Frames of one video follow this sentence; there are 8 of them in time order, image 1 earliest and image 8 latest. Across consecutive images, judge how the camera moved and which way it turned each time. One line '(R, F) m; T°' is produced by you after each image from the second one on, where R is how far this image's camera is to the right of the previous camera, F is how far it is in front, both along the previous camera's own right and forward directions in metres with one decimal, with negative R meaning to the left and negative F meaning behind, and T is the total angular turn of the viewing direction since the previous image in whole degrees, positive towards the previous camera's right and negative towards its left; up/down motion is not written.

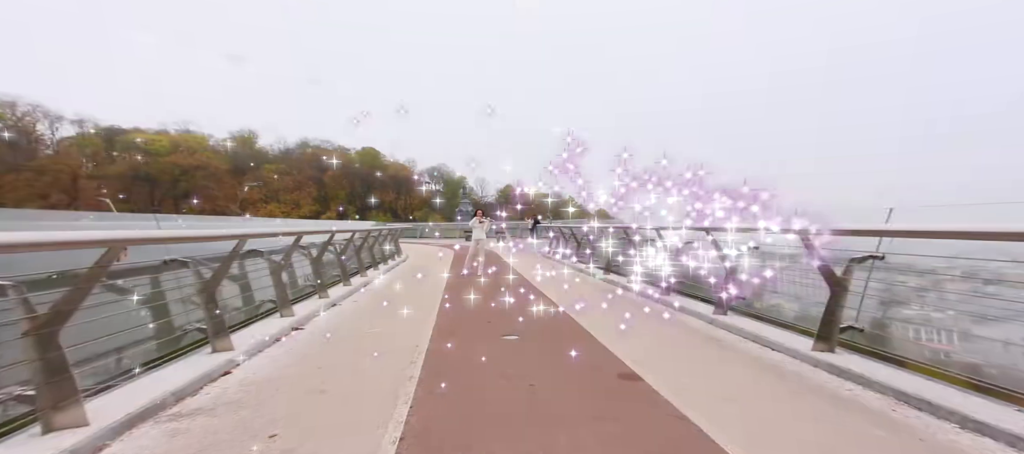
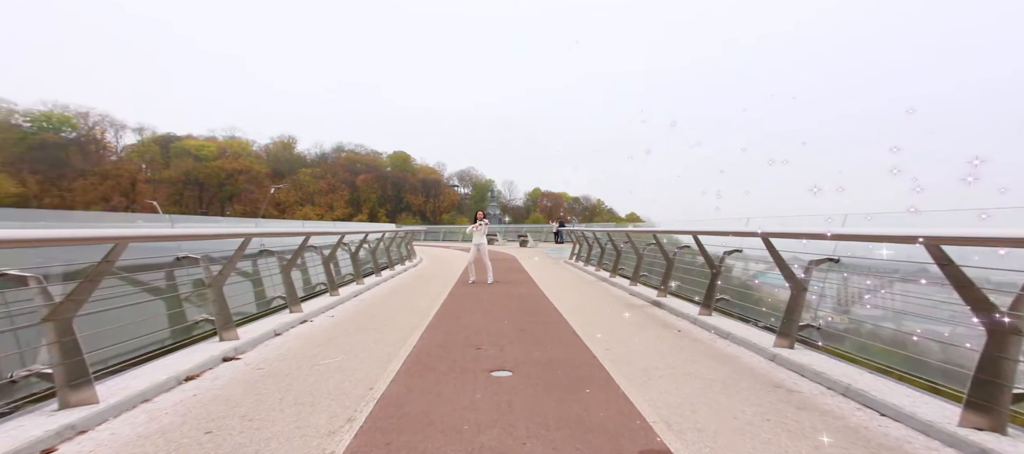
(+0.3, +1.1) m; -4°
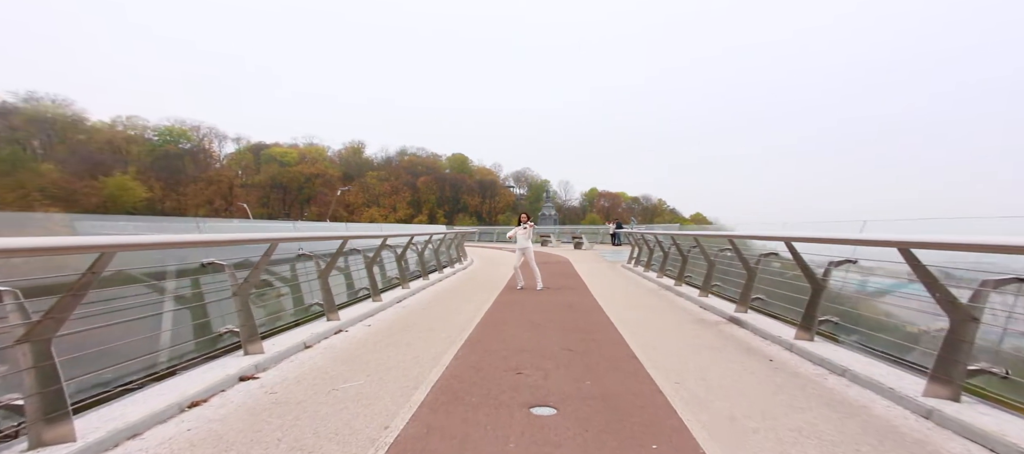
(+0.1, +0.6) m; -8°
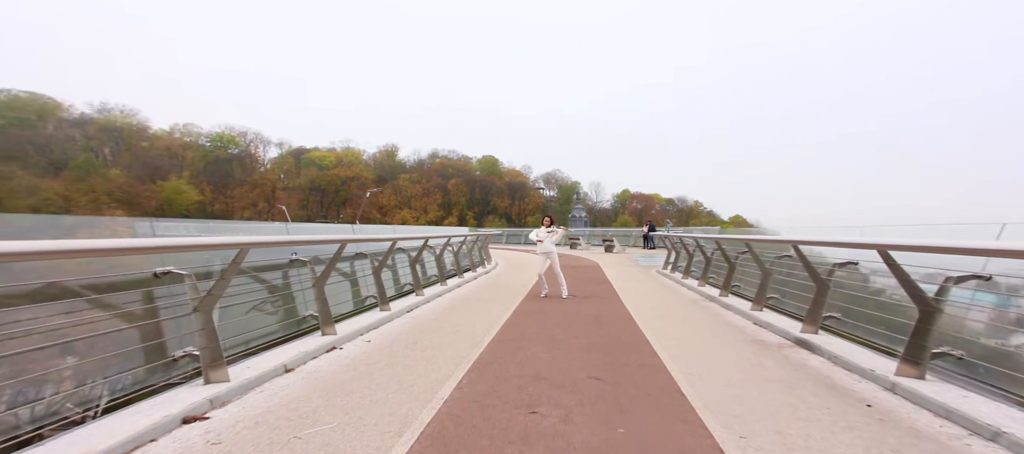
(+0.1, +0.7) m; -4°
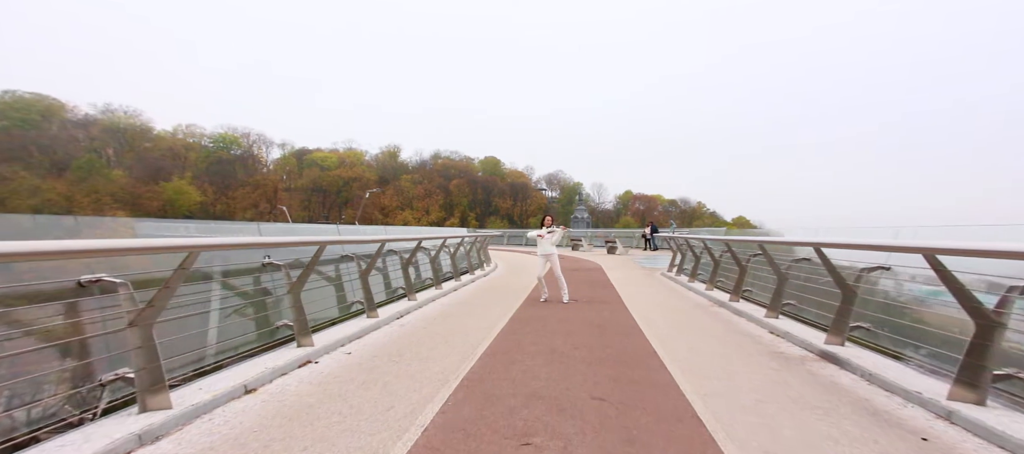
(-0.2, -1.0) m; 0°
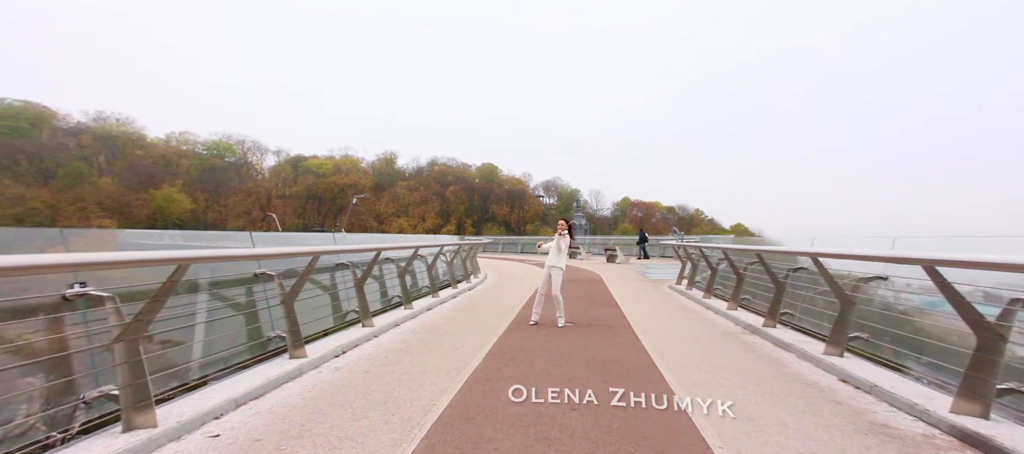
(+0.2, +1.4) m; 0°
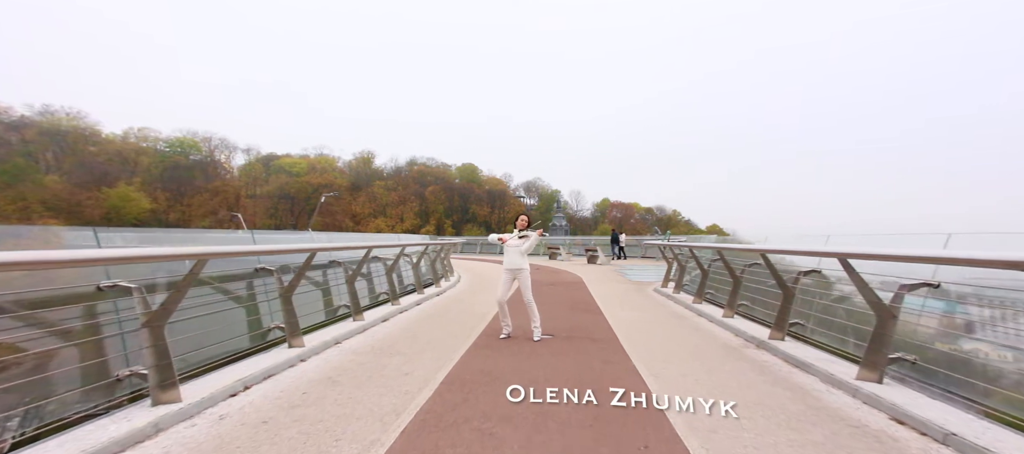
(+0.2, +1.0) m; +3°
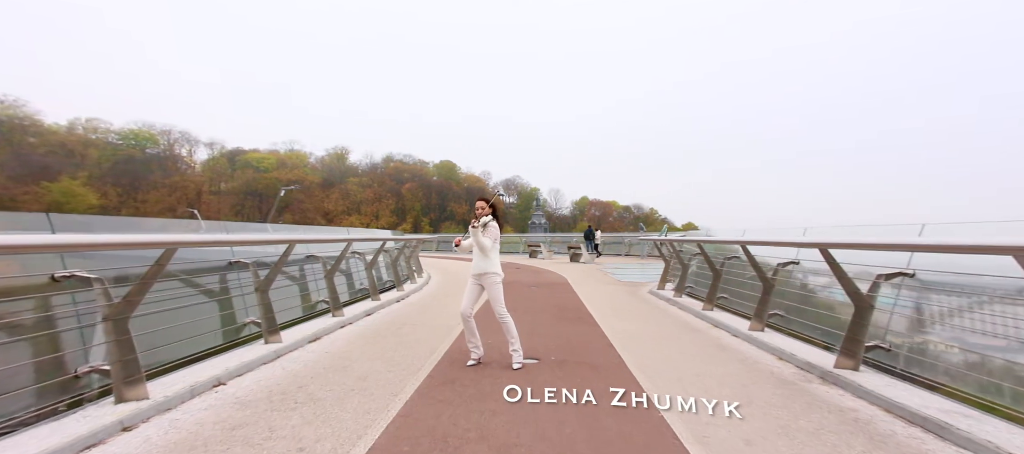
(+0.1, +1.7) m; +3°
